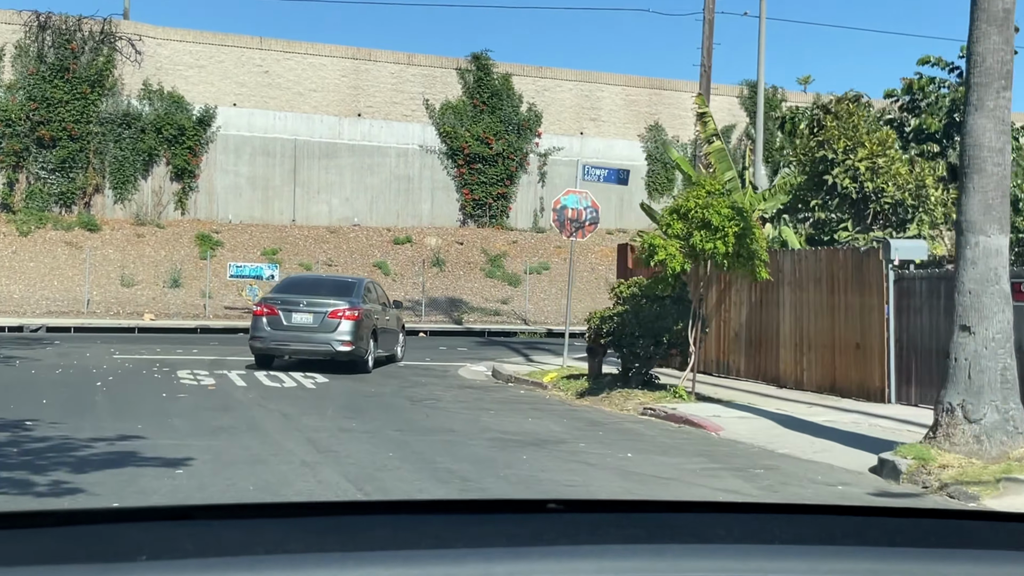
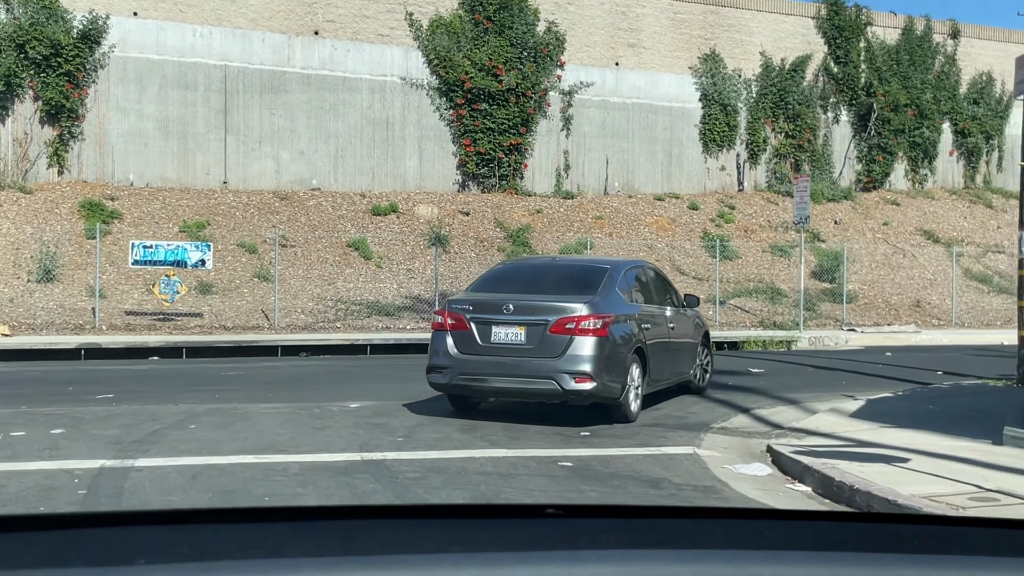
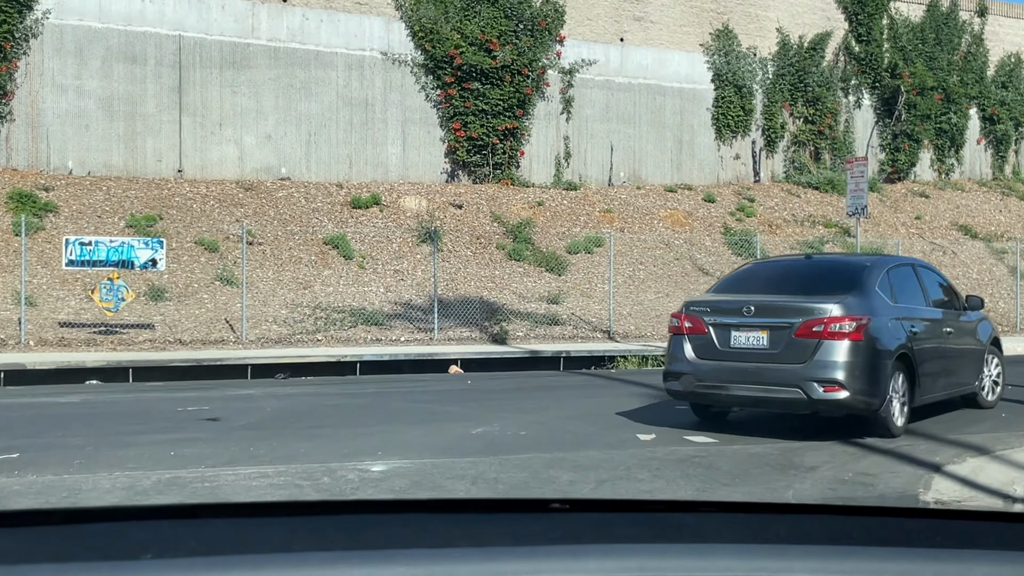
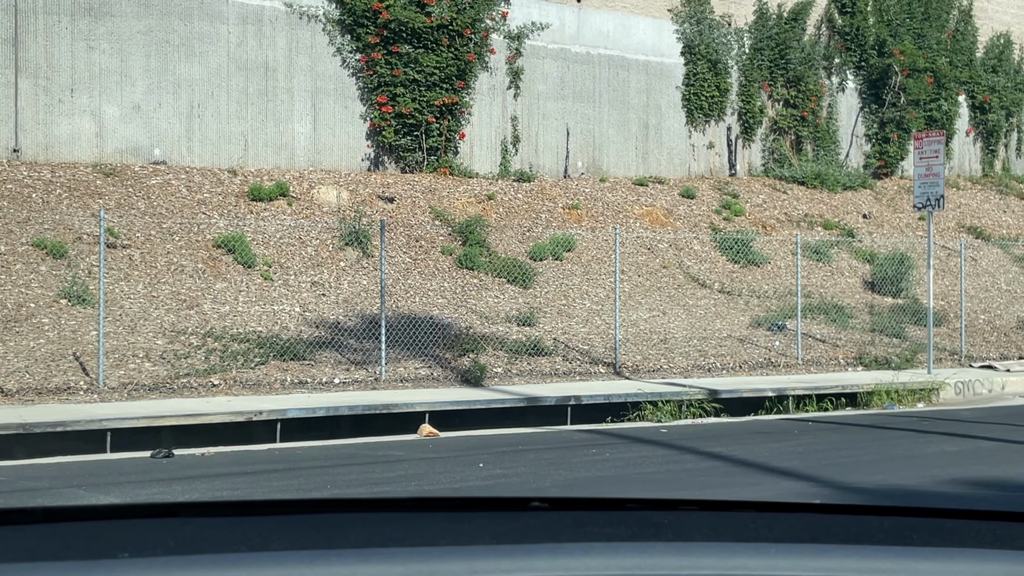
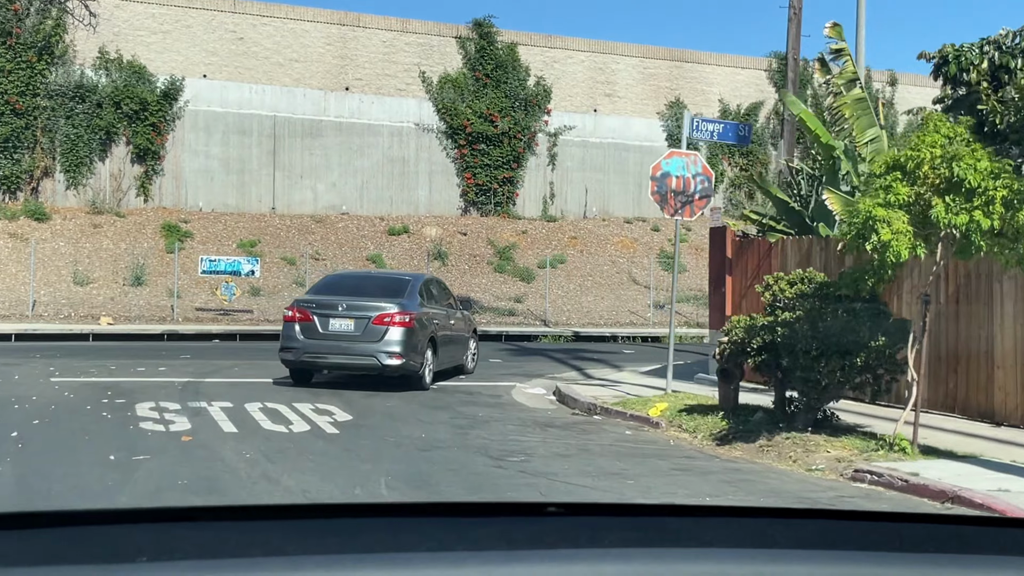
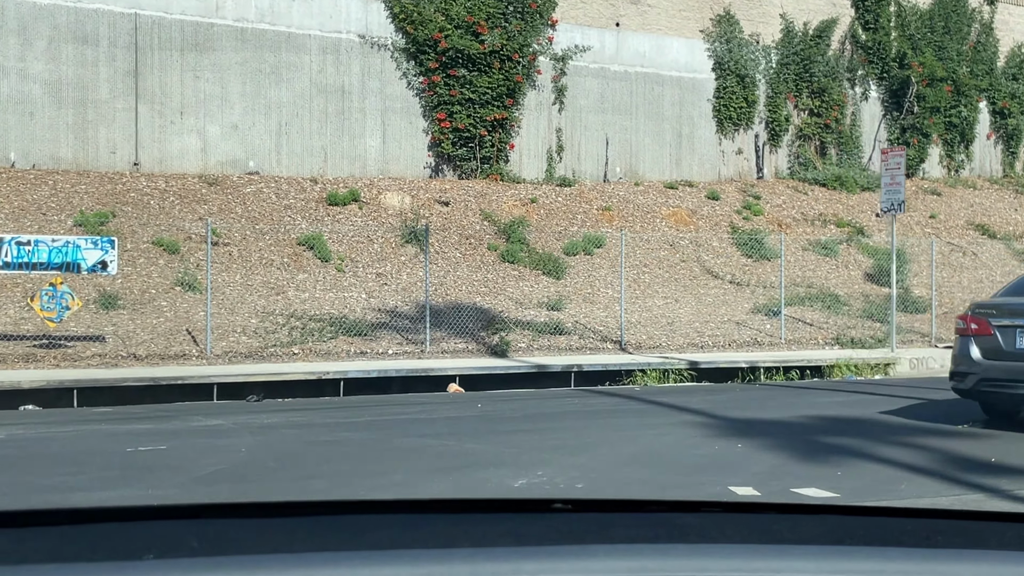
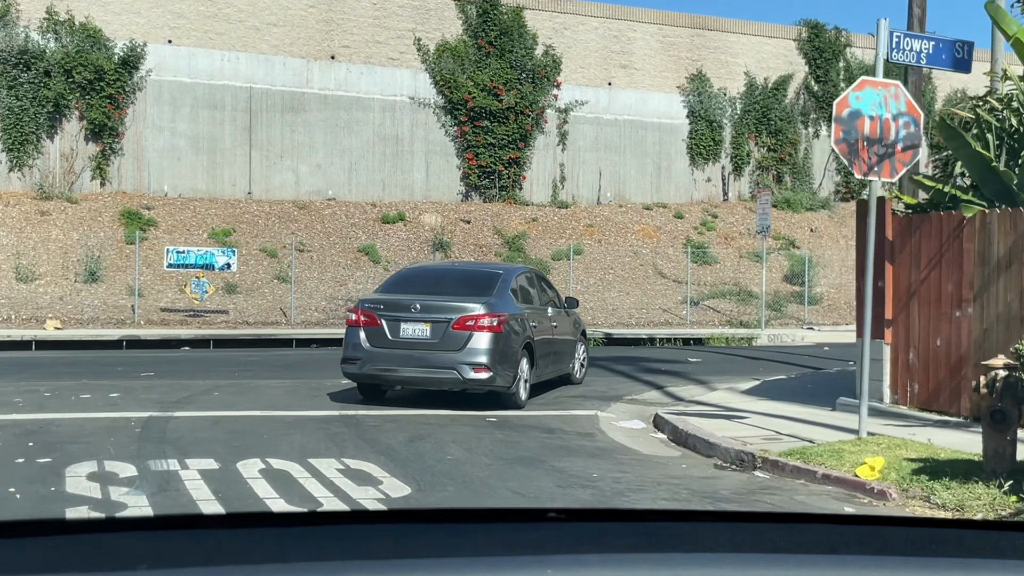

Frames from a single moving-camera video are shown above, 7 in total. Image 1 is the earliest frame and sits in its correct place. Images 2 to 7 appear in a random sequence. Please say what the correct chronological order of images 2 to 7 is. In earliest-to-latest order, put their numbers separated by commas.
5, 7, 2, 3, 6, 4
